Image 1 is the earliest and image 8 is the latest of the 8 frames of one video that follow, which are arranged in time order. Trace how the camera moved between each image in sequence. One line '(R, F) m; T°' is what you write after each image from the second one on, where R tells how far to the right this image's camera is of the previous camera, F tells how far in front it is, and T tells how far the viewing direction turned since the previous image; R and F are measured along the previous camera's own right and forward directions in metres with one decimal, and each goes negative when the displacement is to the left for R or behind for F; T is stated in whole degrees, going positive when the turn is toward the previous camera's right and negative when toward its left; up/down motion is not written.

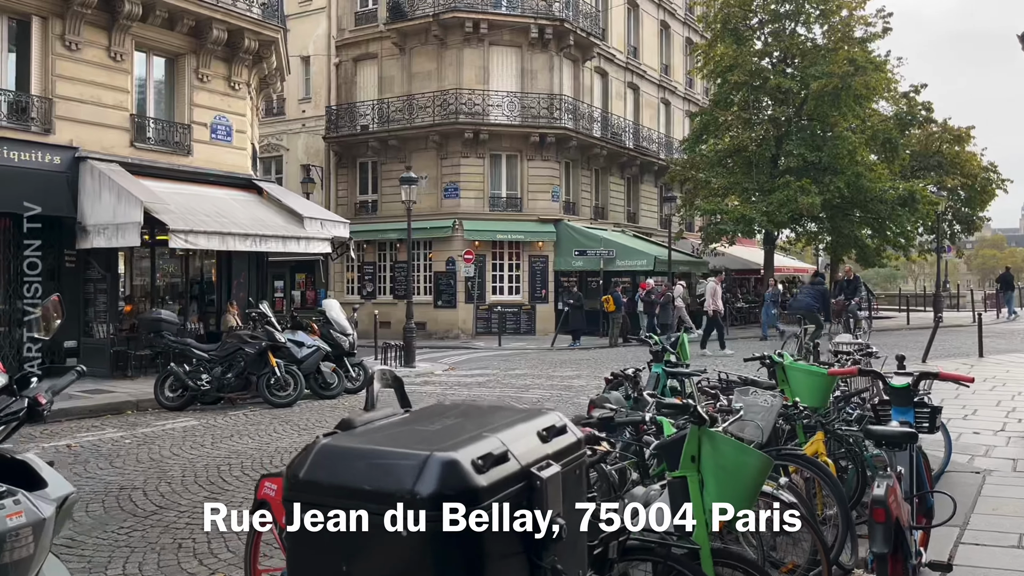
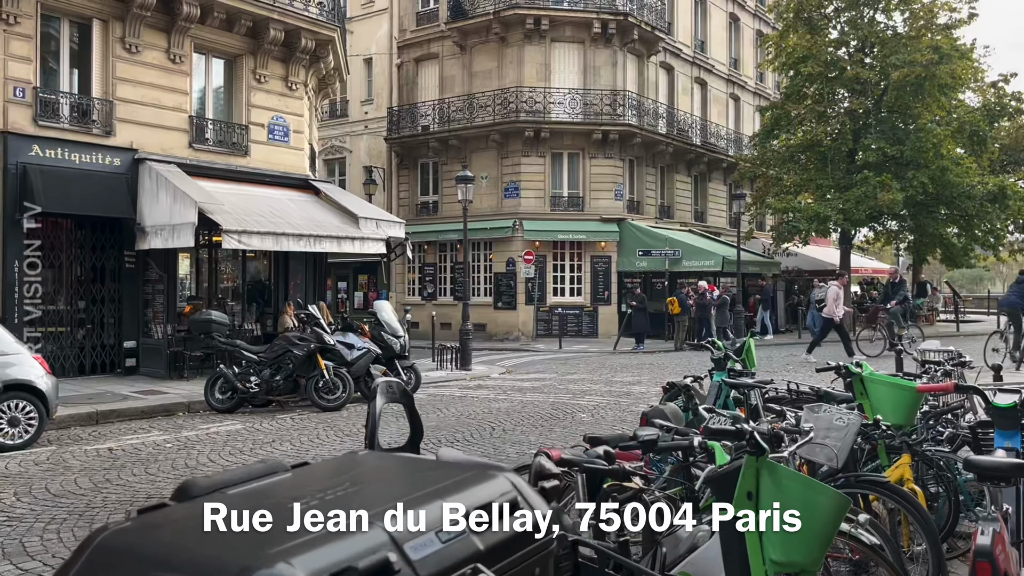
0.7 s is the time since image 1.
(+0.2, +0.5) m; -5°
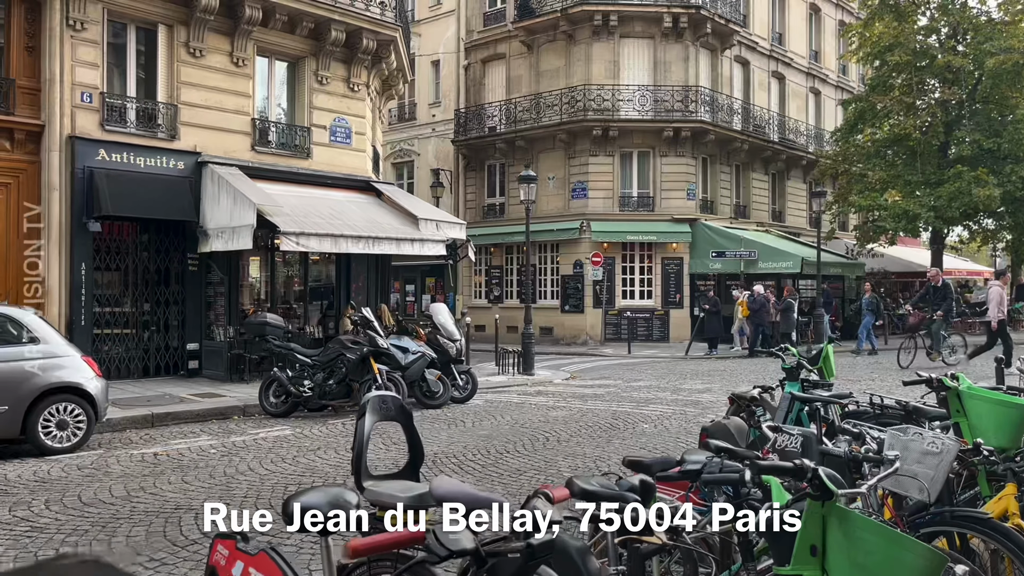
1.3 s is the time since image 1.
(+0.2, +0.5) m; -5°
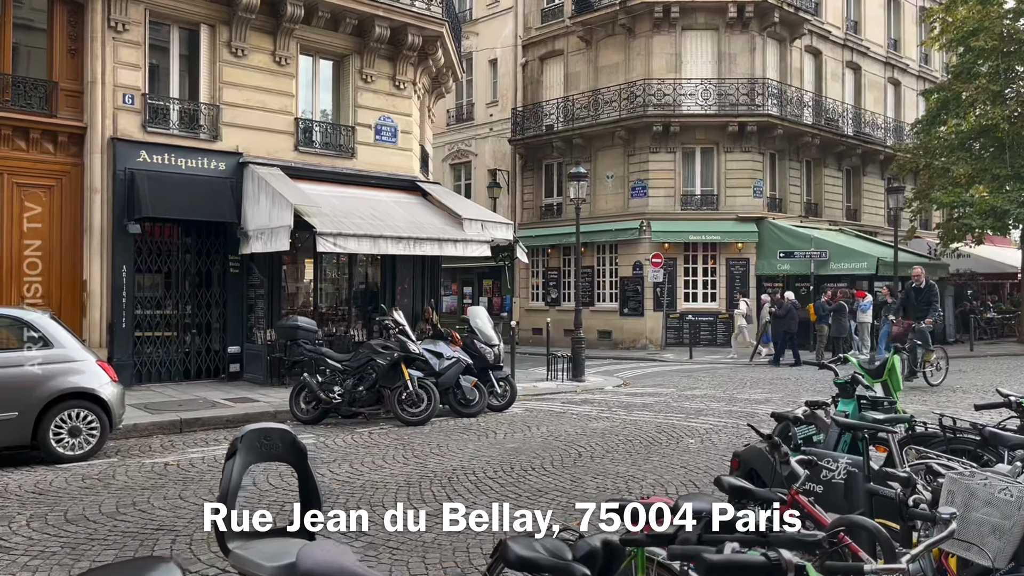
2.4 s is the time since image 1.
(+0.4, +0.6) m; -5°
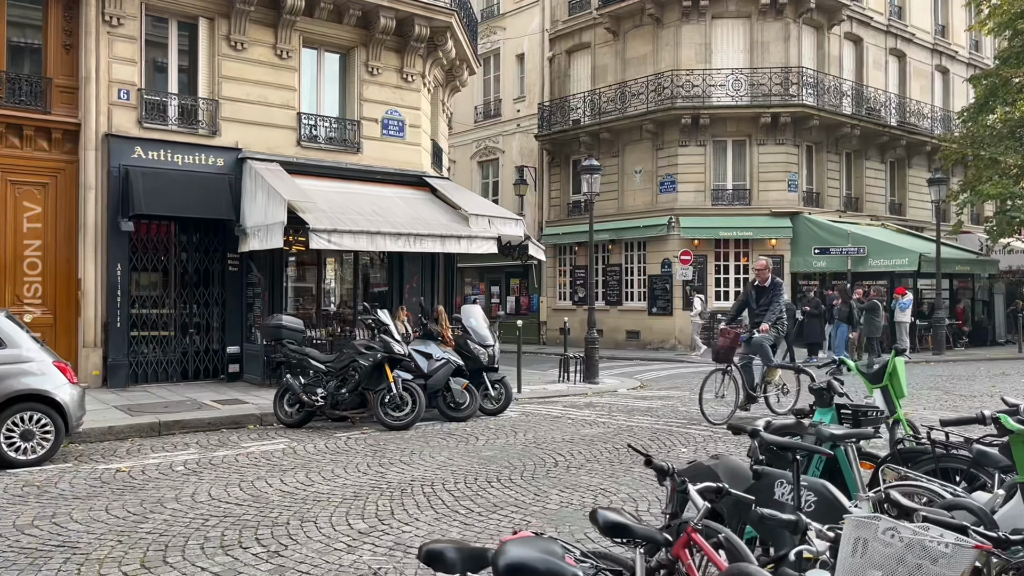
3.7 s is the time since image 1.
(+0.7, +0.6) m; -3°
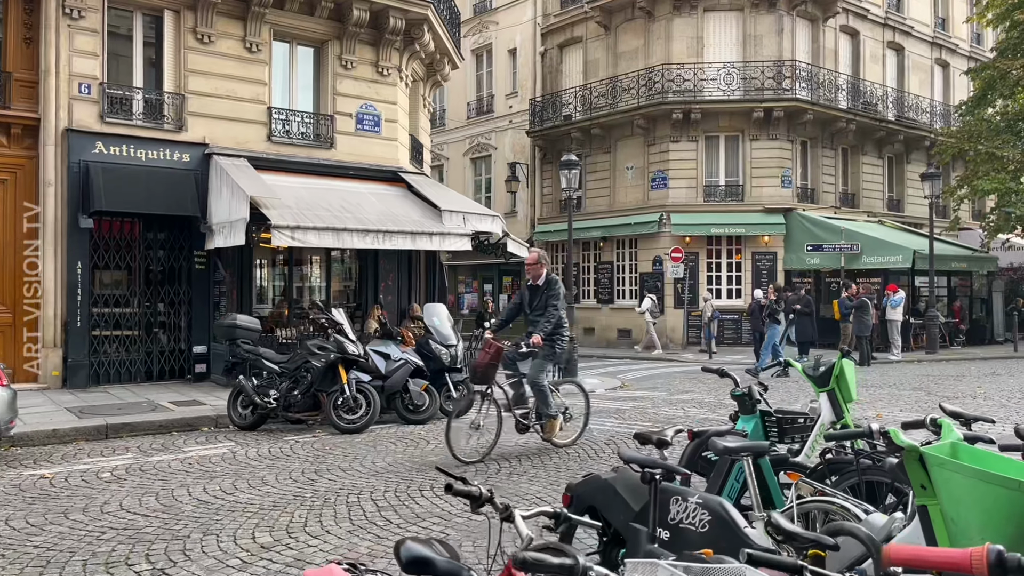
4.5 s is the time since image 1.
(+0.6, +0.3) m; -1°
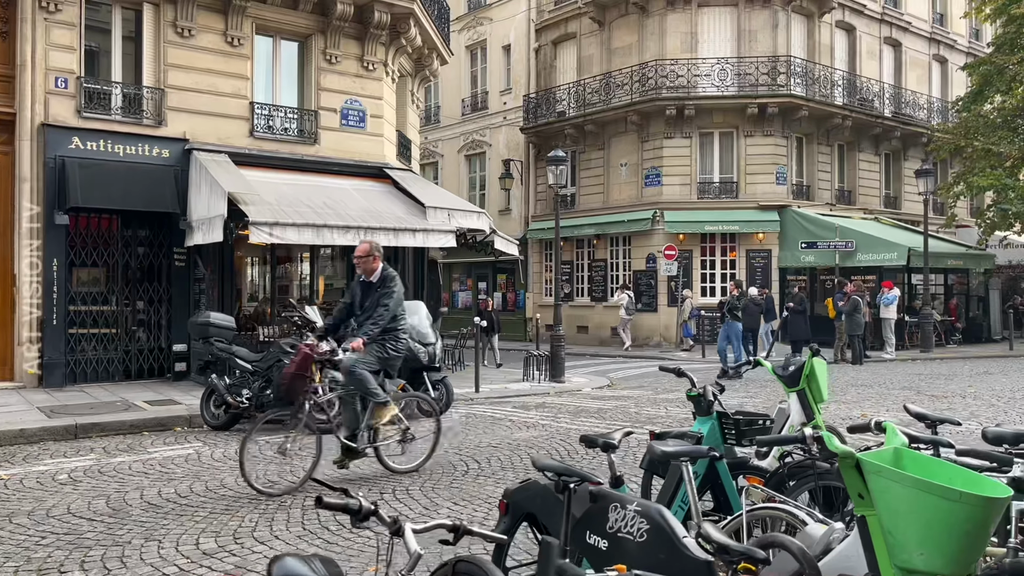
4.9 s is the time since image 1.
(+0.3, +0.2) m; 0°
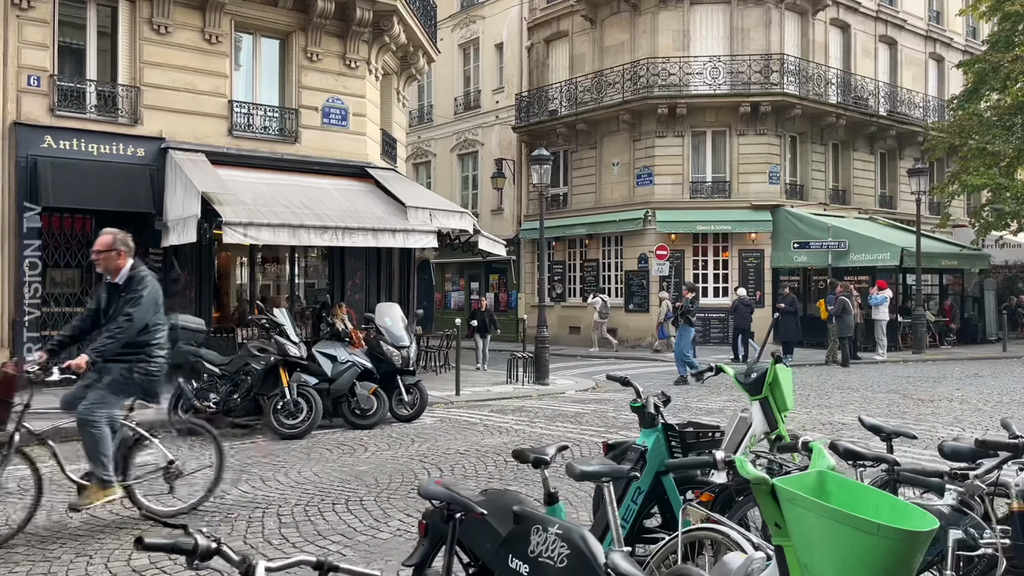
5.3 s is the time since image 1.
(+0.3, +0.2) m; 0°
